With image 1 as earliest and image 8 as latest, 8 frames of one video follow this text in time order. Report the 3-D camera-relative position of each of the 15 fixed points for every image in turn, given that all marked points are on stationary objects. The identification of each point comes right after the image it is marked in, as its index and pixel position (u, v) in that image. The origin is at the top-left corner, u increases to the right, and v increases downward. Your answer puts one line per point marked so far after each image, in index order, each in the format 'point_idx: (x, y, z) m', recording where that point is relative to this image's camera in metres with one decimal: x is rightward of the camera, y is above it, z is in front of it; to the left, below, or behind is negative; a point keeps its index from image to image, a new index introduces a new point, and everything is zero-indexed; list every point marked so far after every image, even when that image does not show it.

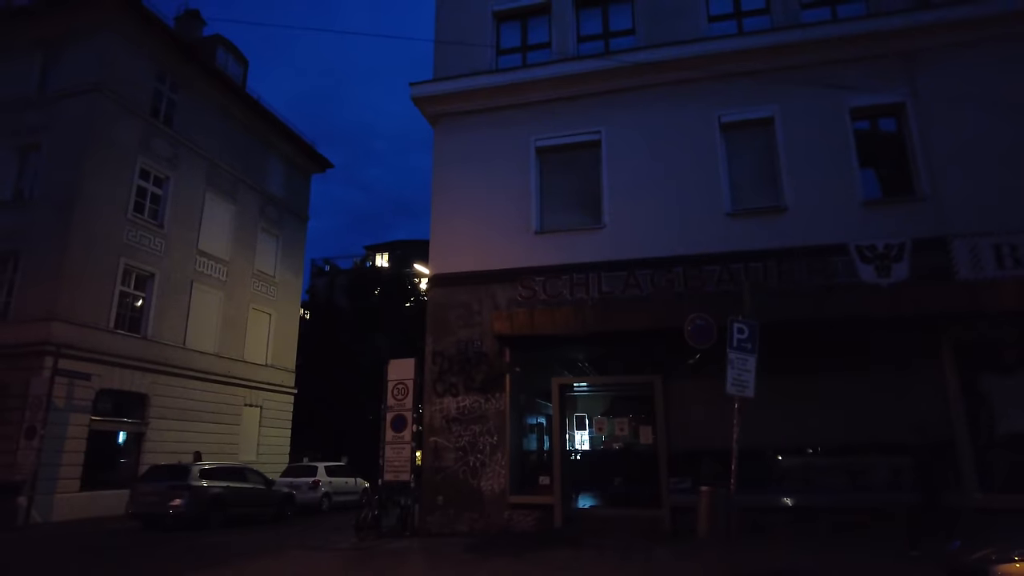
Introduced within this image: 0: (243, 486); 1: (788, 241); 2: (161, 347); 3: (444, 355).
0: (-6.4, -4.7, +15.9) m
1: (+4.8, +0.8, +11.5) m
2: (-10.2, -1.7, +19.5) m
3: (-1.3, -1.3, +12.6) m
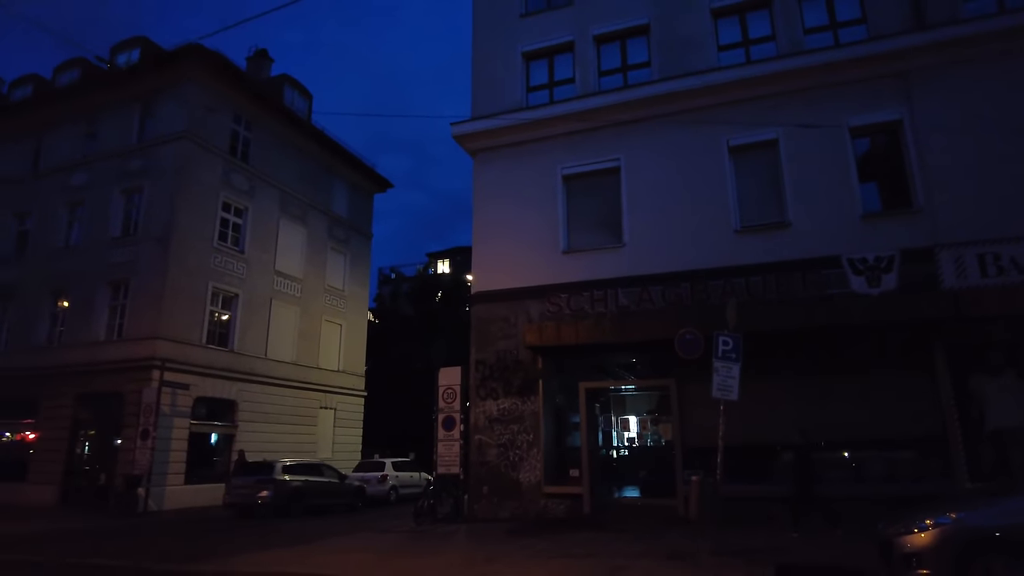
0: (-5.2, -5.2, +18.1) m
1: (+5.3, +0.6, +12.6) m
2: (-8.8, -2.3, +22.1) m
3: (-0.6, -1.6, +14.3) m
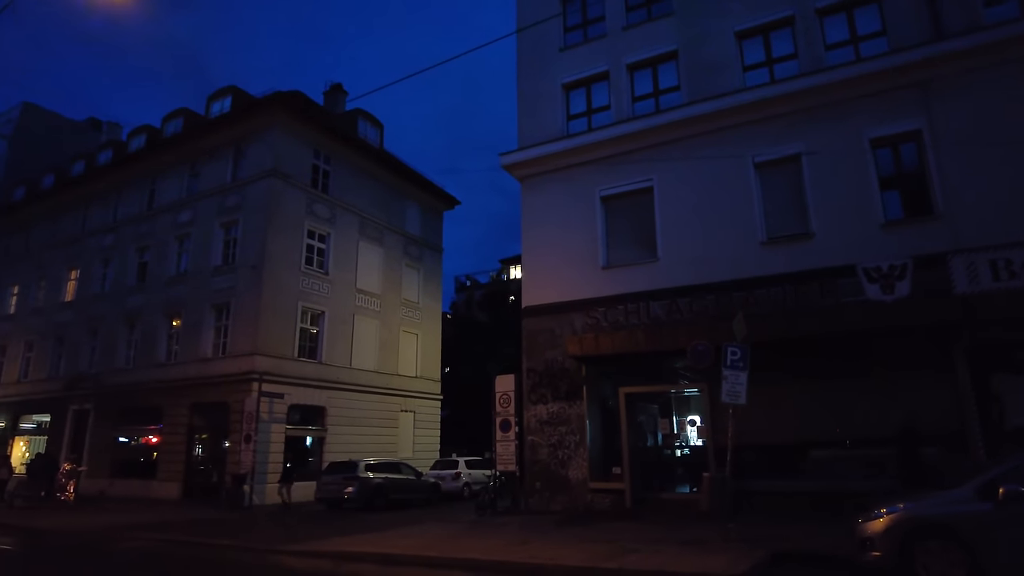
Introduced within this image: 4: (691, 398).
0: (-3.5, -5.7, +20.1) m
1: (+6.0, +0.5, +13.4) m
2: (-6.6, -2.9, +24.5) m
3: (+0.6, -2.0, +15.8) m
4: (+4.3, -2.2, +13.7) m
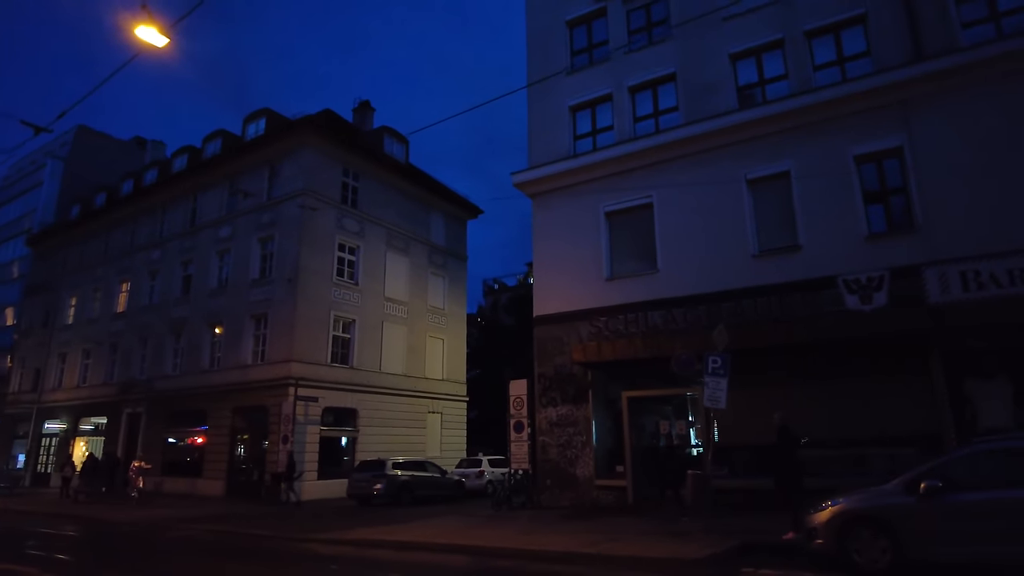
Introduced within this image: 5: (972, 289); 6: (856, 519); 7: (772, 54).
0: (-2.9, -6.0, +21.5) m
1: (+6.2, +0.3, +14.3) m
2: (-5.8, -3.3, +26.0) m
3: (+0.9, -2.2, +17.0) m
4: (+4.5, -2.4, +14.7) m
5: (+8.5, 0.0, +12.3) m
6: (+4.1, -2.8, +7.9) m
7: (+6.3, +5.7, +16.1) m
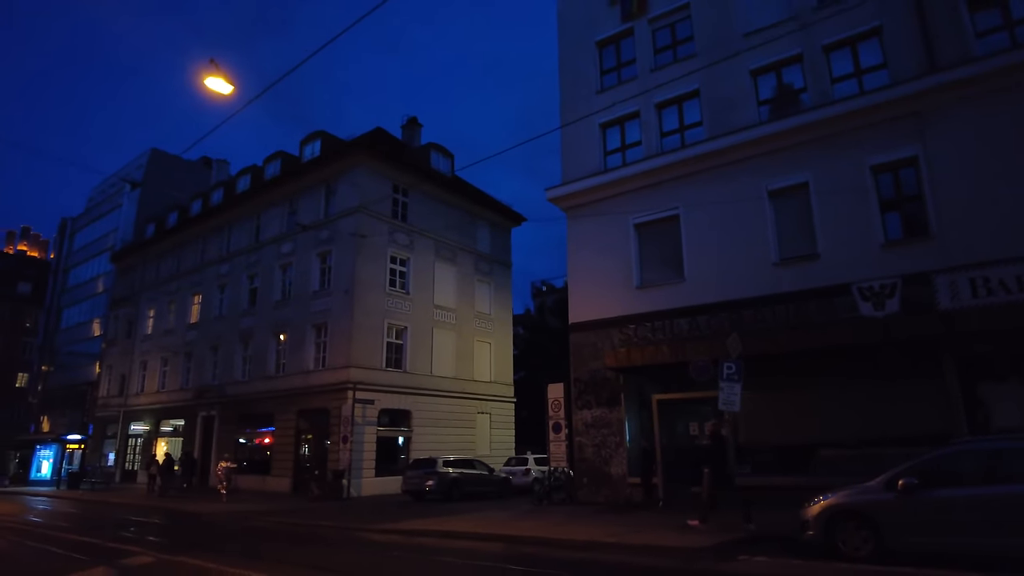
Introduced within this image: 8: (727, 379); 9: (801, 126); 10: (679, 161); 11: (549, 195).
0: (-1.4, -6.3, +22.9) m
1: (+6.9, +0.1, +14.9) m
2: (-4.0, -3.7, +27.7) m
3: (+1.9, -2.5, +18.1) m
4: (+5.3, -2.6, +15.5) m
5: (+9.0, -0.1, +12.8) m
6: (+4.4, -3.0, +8.8) m
7: (+7.0, +5.5, +16.8) m
8: (+4.0, -1.7, +12.4) m
9: (+6.9, +3.8, +15.7) m
10: (+4.4, +3.3, +17.4) m
11: (+1.1, +2.7, +19.7) m
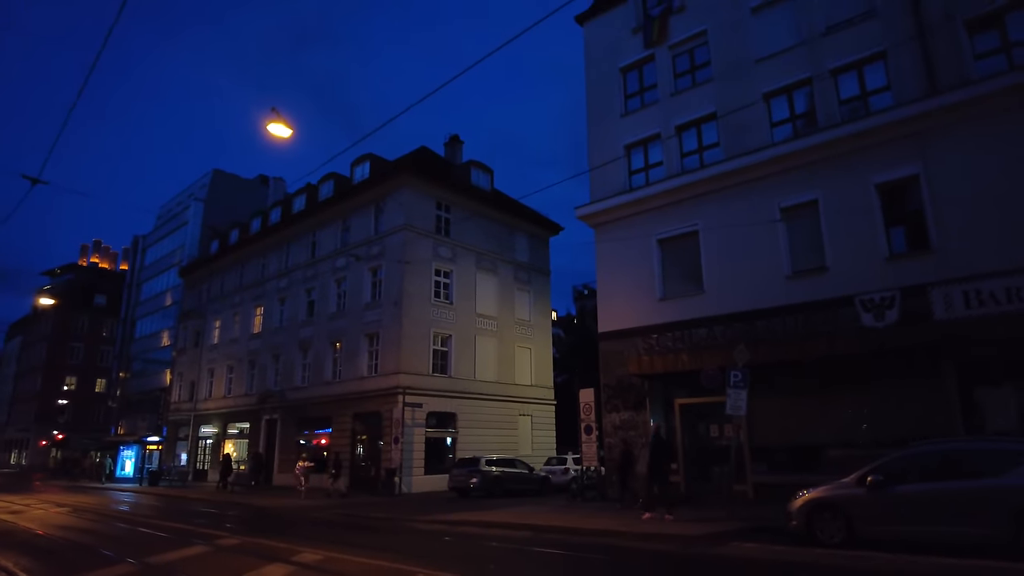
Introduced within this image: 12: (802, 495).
0: (0.0, -6.7, +24.6) m
1: (+7.6, -0.1, +16.0) m
2: (-2.3, -4.1, +29.5) m
3: (+2.9, -2.9, +19.5) m
4: (+6.1, -2.9, +16.7) m
5: (+9.6, -0.4, +13.8) m
6: (+4.7, -3.3, +10.1) m
7: (+7.8, +5.3, +17.9) m
8: (+4.5, -2.0, +13.7) m
9: (+7.5, +3.6, +16.8) m
10: (+5.2, +3.0, +18.6) m
11: (+2.1, +2.4, +21.2) m
12: (+4.6, -3.3, +10.5) m
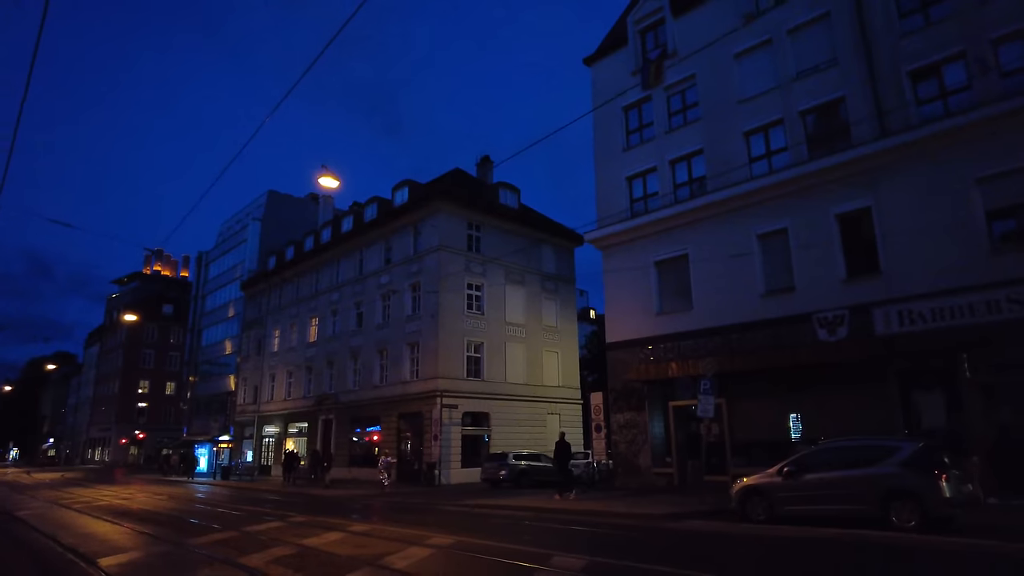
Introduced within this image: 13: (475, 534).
0: (+1.1, -7.3, +27.7) m
1: (+7.9, -0.6, +18.6) m
2: (-1.0, -4.7, +32.7) m
3: (+3.5, -3.4, +22.4) m
4: (+6.5, -3.4, +19.4) m
5: (+9.7, -0.8, +16.2) m
6: (+4.6, -3.9, +12.9) m
7: (+8.1, +4.8, +20.3) m
8: (+4.7, -2.6, +16.4) m
9: (+7.8, +3.1, +19.3) m
10: (+5.6, +2.5, +21.3) m
11: (+2.7, +1.8, +24.1) m
12: (+4.6, -3.9, +13.3) m
13: (-0.7, -4.5, +12.2) m
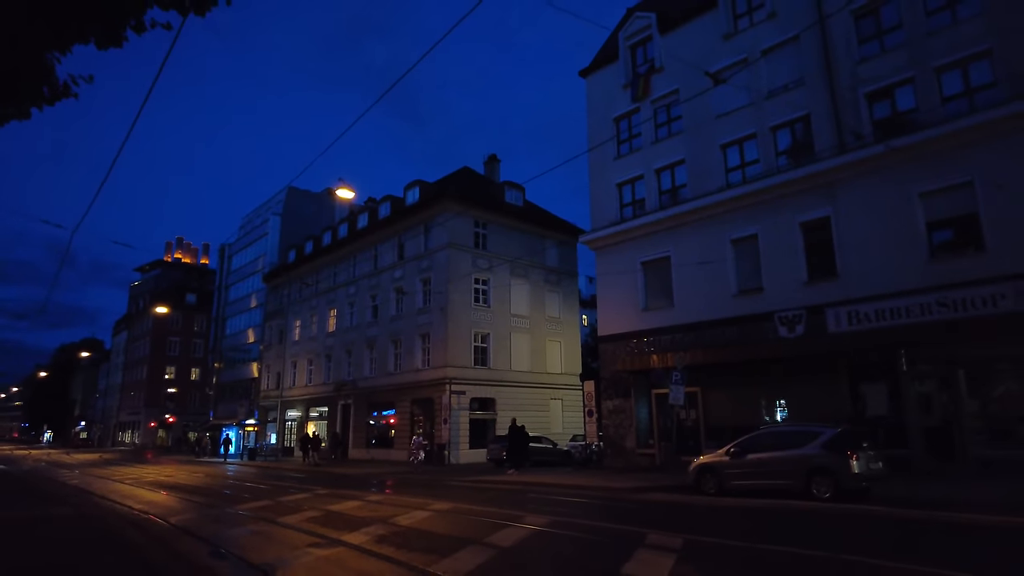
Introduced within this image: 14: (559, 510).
0: (+1.2, -7.1, +30.1) m
1: (+7.8, -0.6, +20.7) m
2: (-0.8, -4.4, +35.1) m
3: (+3.5, -3.4, +24.7) m
4: (+6.4, -3.4, +21.6) m
5: (+9.5, -0.9, +18.3) m
6: (+4.4, -4.1, +15.1) m
7: (+8.0, +4.8, +22.3) m
8: (+4.6, -2.7, +18.7) m
9: (+7.7, +3.1, +21.4) m
10: (+5.5, +2.5, +23.4) m
11: (+2.7, +1.9, +26.2) m
12: (+4.4, -4.1, +15.6) m
13: (-0.9, -4.7, +14.6) m
14: (+0.9, -4.3, +12.9) m
